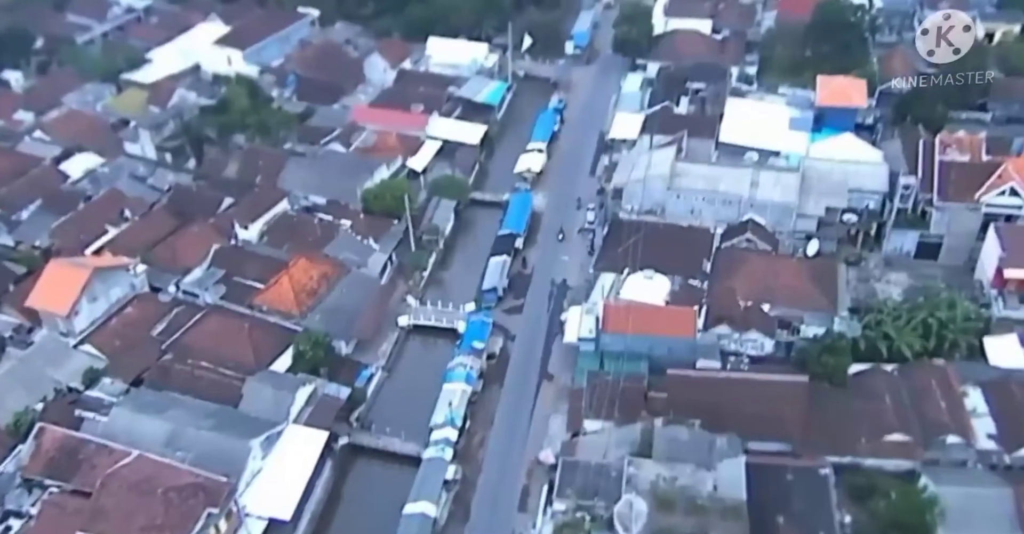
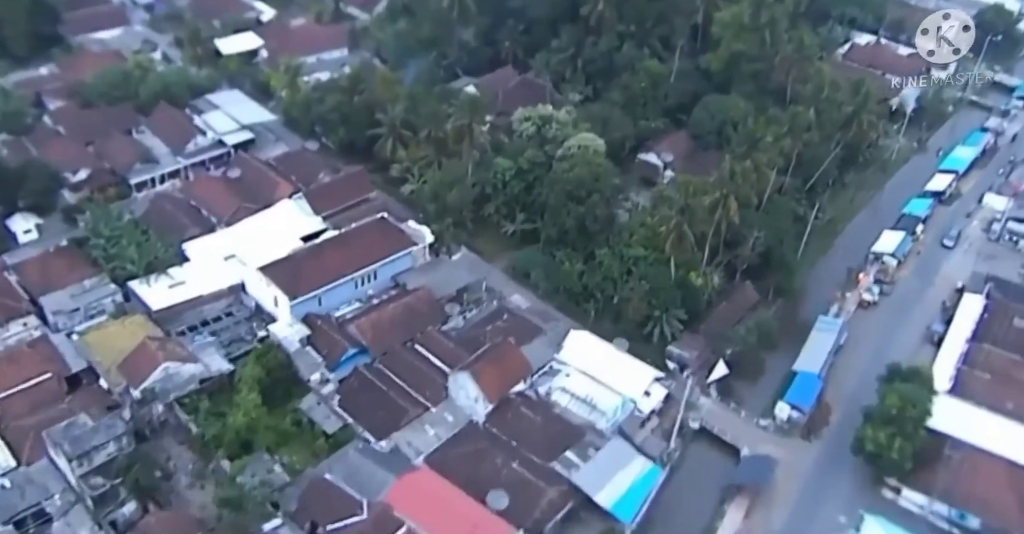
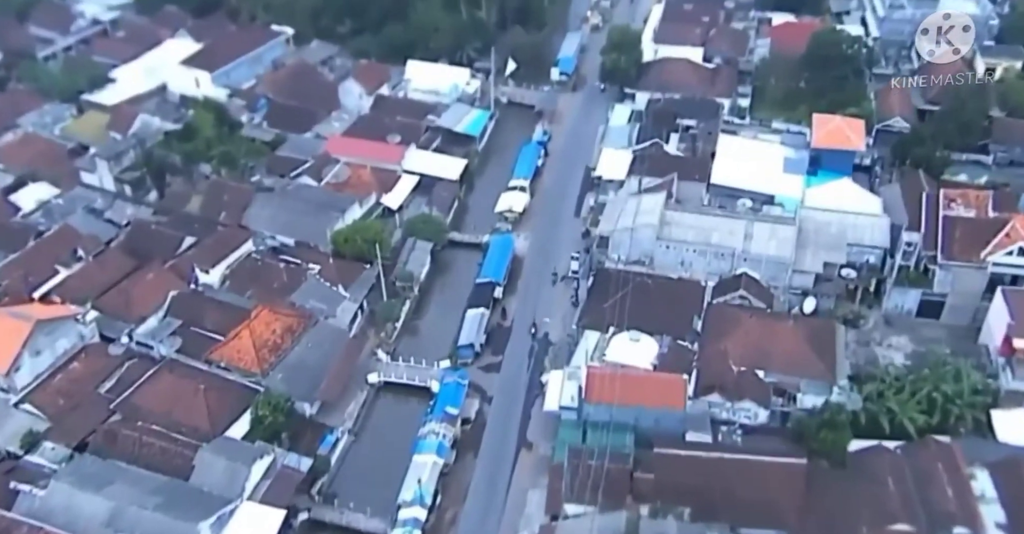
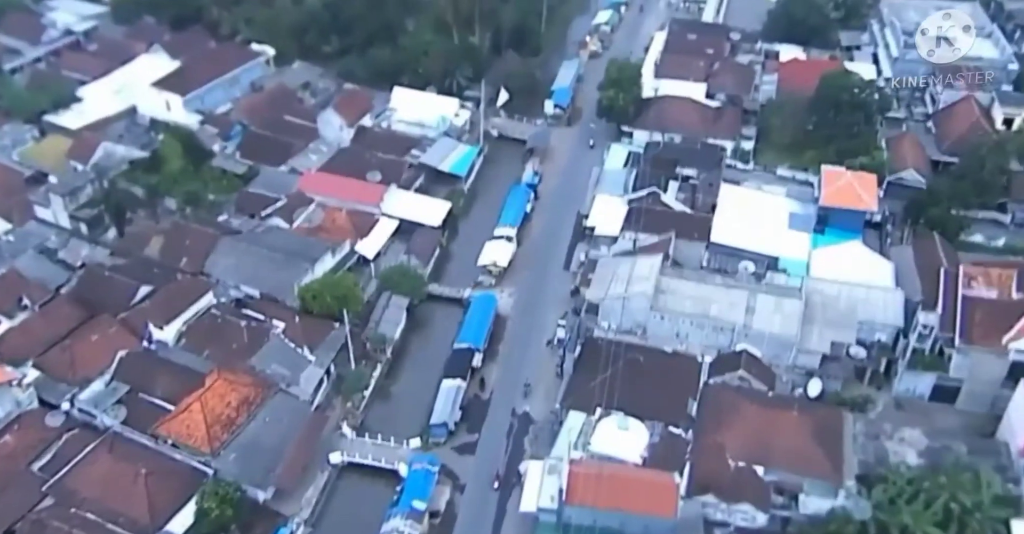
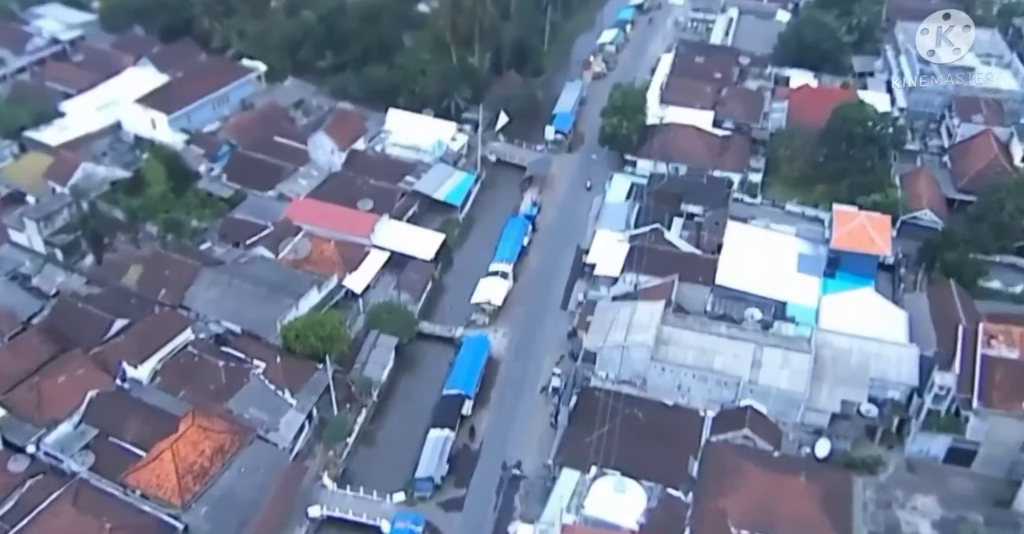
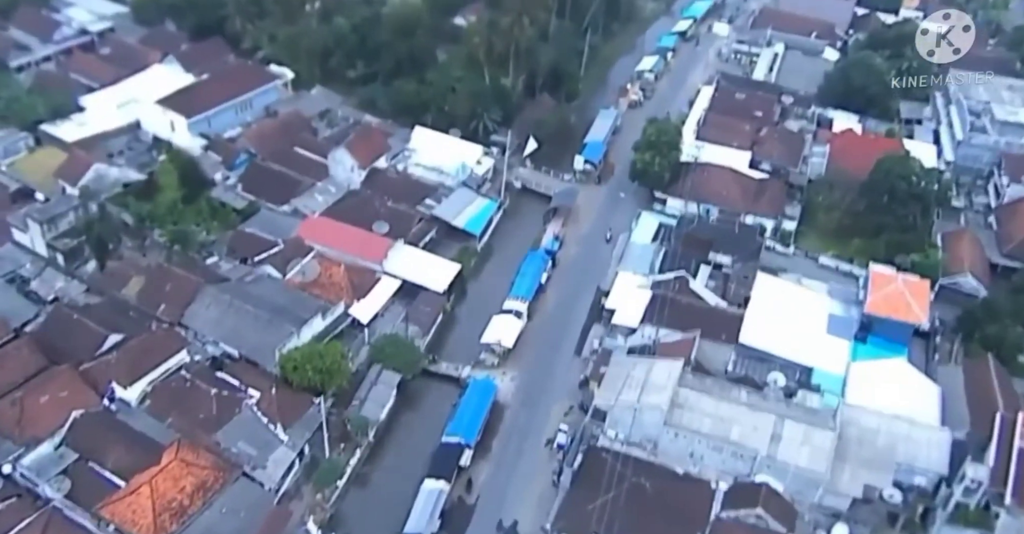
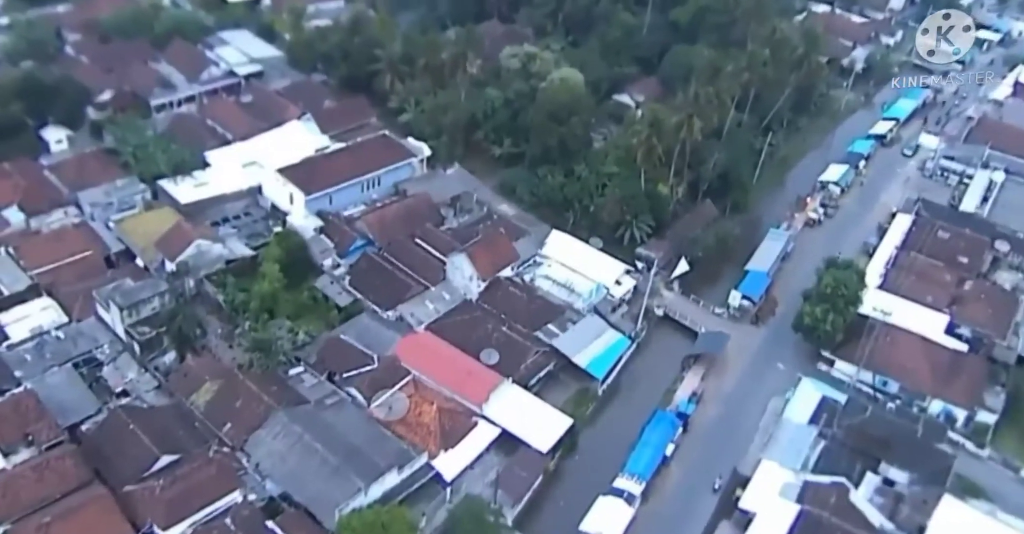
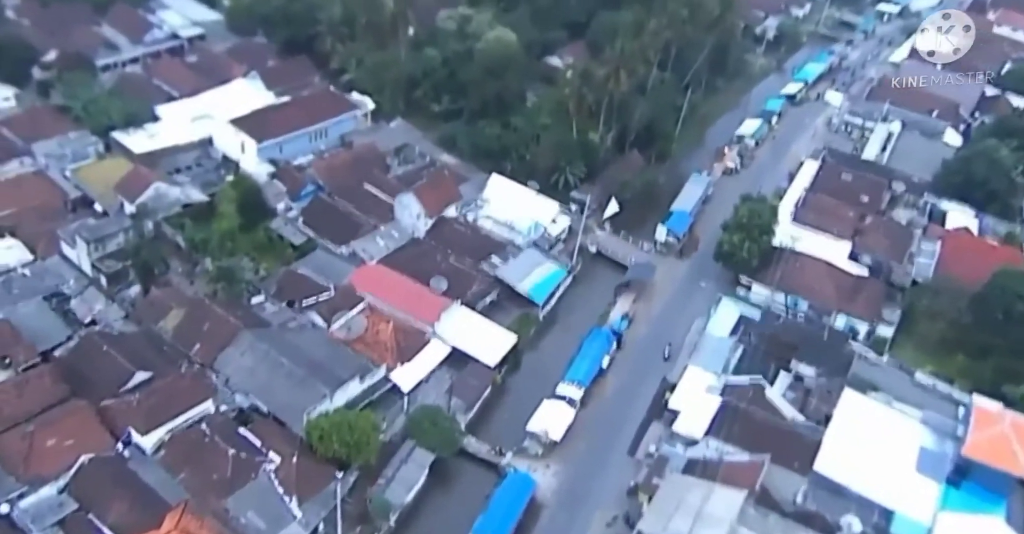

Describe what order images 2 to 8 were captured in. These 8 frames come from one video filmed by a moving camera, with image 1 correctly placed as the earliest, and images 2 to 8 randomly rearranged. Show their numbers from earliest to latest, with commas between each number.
3, 4, 5, 6, 8, 7, 2
